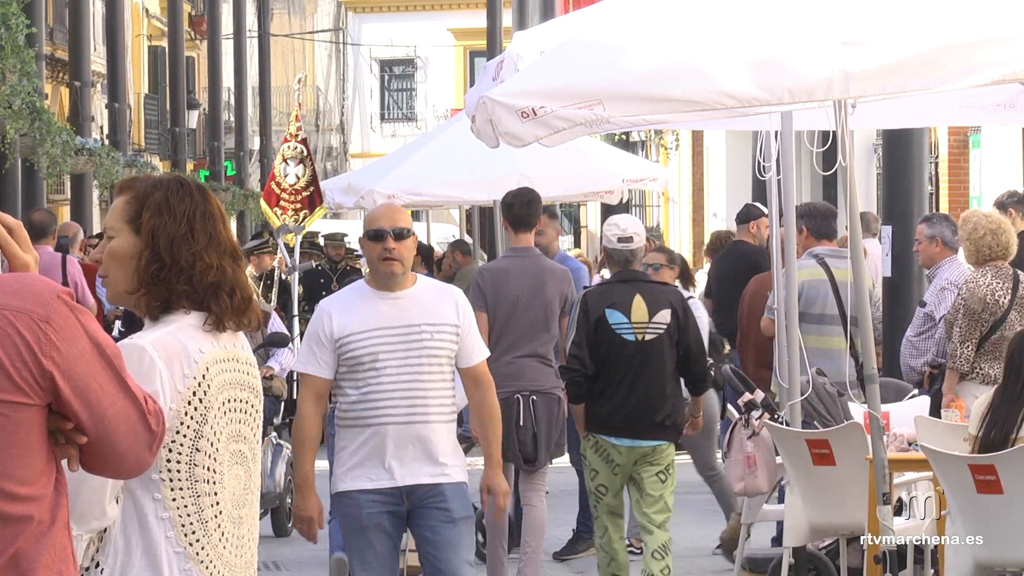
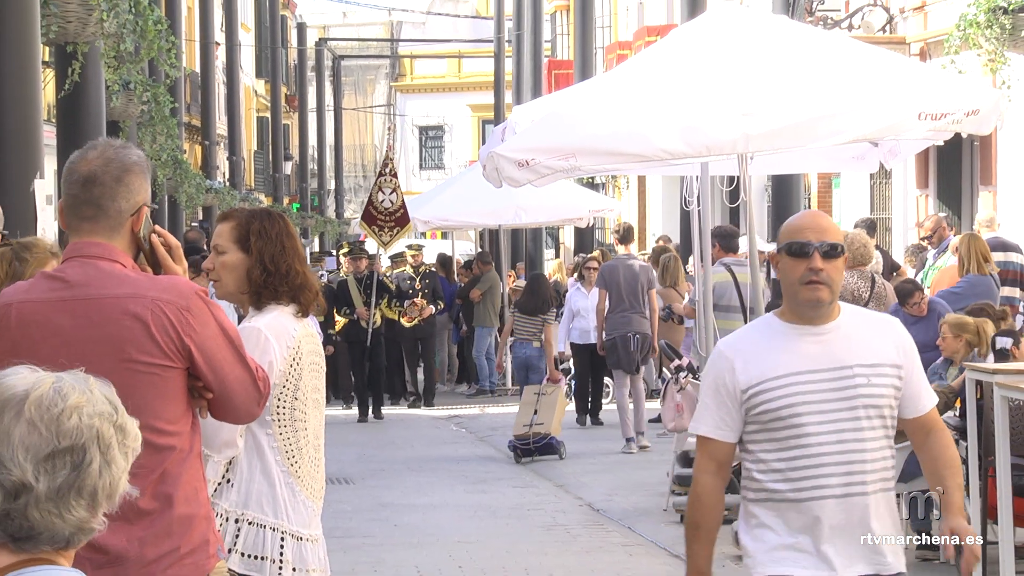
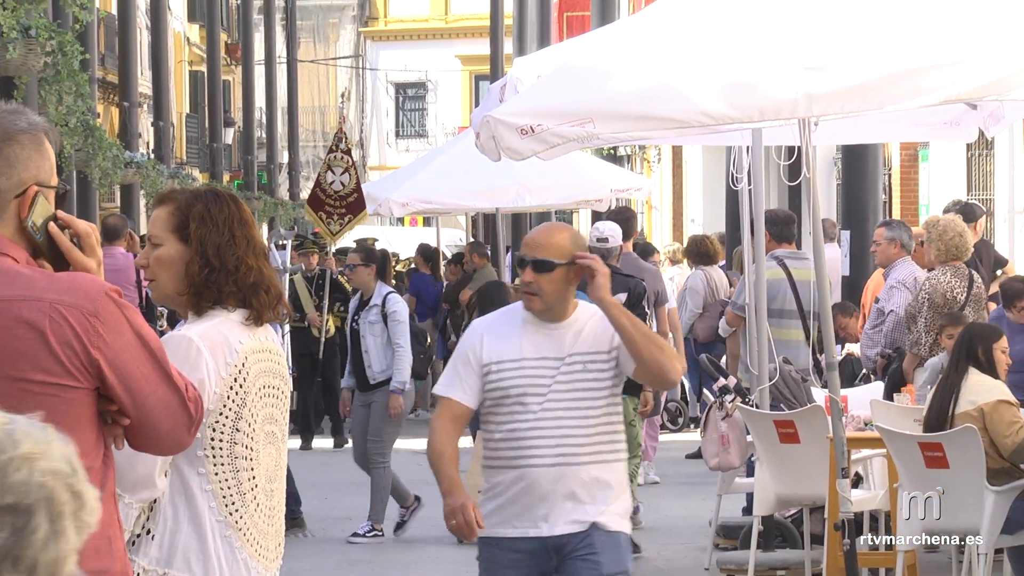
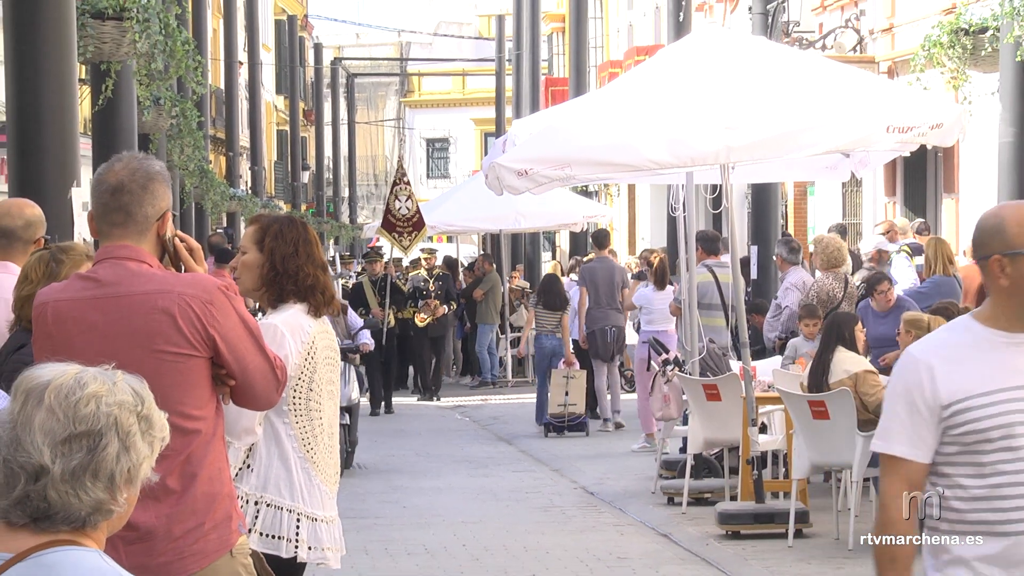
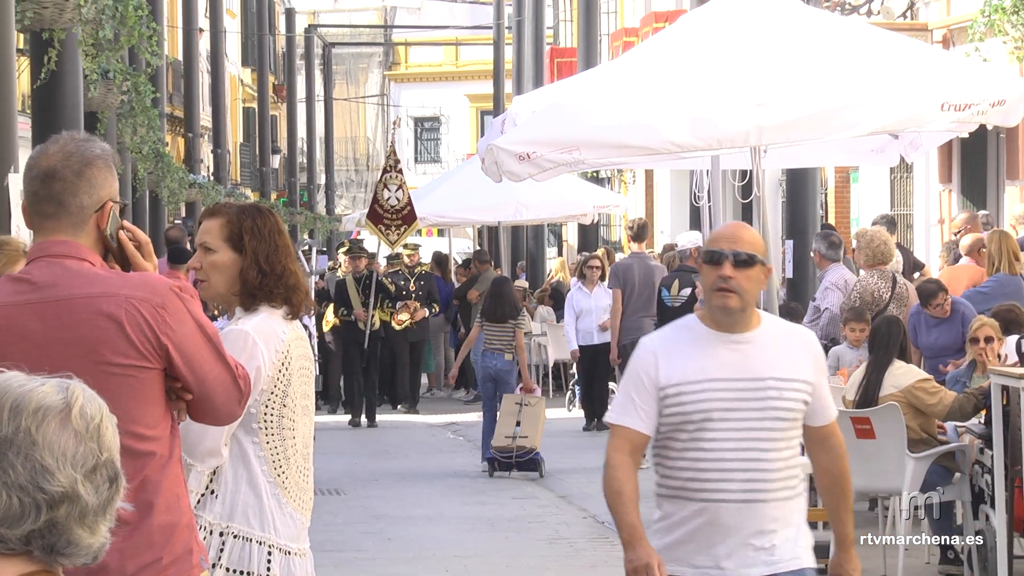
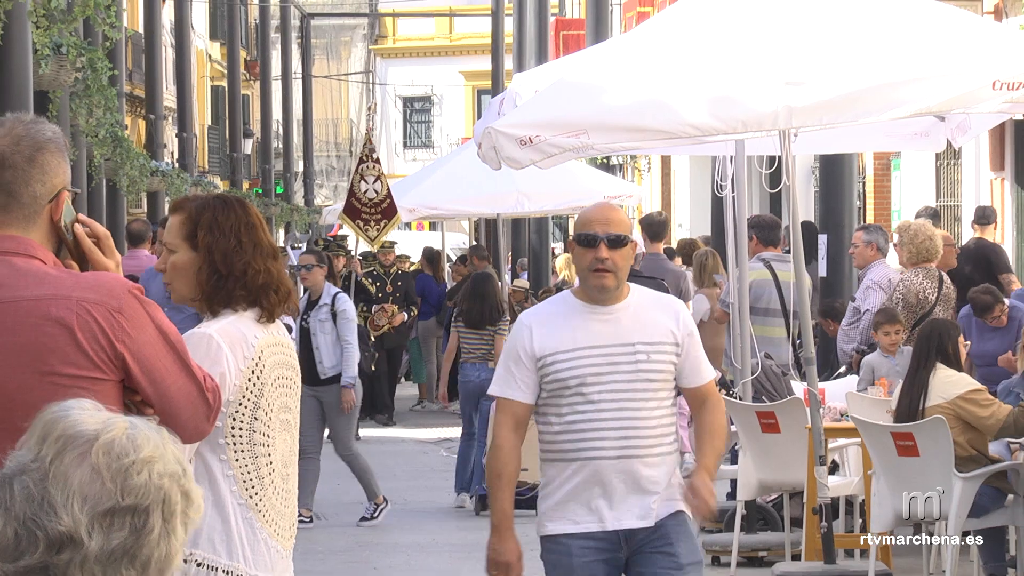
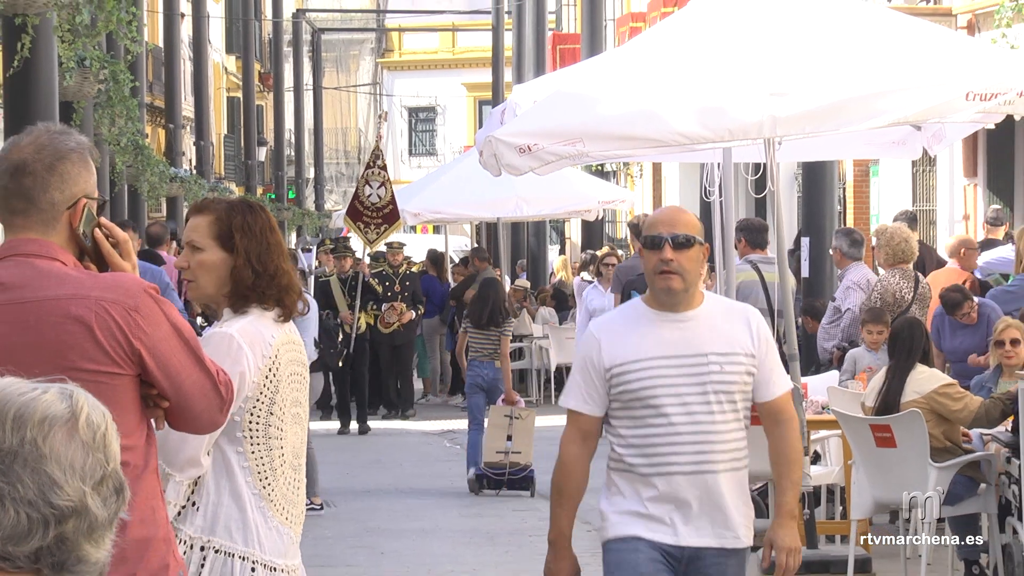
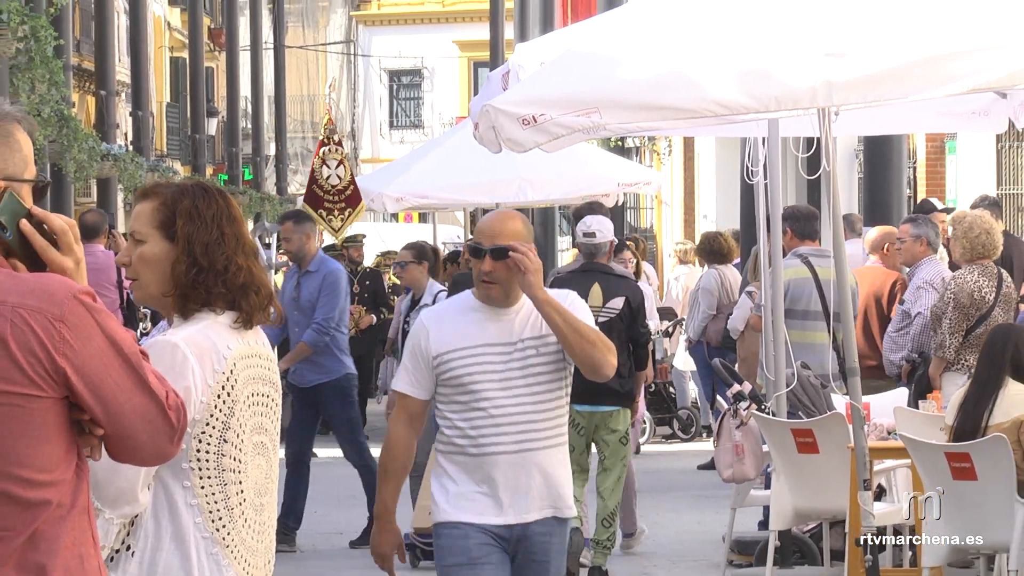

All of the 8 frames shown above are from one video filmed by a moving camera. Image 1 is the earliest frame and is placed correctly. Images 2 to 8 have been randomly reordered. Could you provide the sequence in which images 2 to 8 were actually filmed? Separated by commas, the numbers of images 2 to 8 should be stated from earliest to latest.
8, 3, 6, 7, 5, 2, 4
